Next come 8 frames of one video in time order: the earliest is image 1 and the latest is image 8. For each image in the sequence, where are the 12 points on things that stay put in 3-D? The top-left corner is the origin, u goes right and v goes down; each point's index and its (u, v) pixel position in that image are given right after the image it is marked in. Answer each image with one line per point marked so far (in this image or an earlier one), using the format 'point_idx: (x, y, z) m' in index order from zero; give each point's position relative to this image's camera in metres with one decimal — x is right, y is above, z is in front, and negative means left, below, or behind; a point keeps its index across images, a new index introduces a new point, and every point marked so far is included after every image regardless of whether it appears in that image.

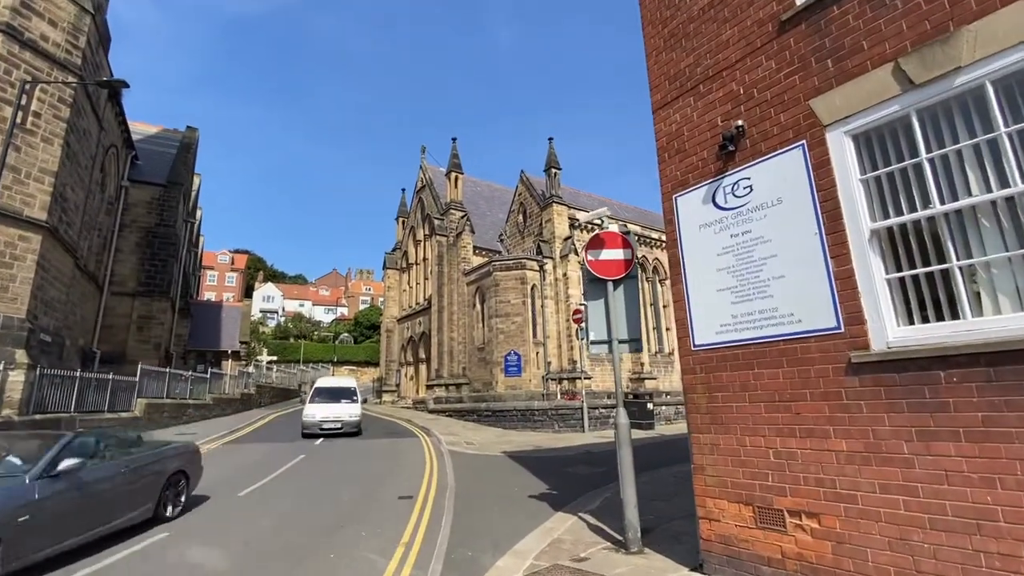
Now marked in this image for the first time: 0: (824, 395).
0: (+2.3, -0.8, +3.6) m
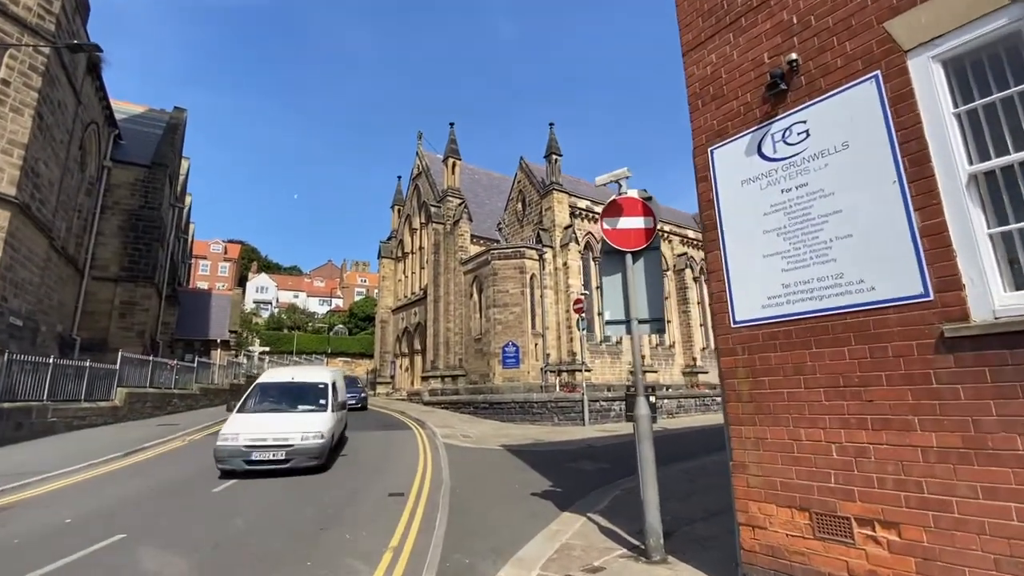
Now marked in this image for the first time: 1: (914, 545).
0: (+2.4, -0.5, +3.0) m
1: (+2.4, -1.5, +2.8) m
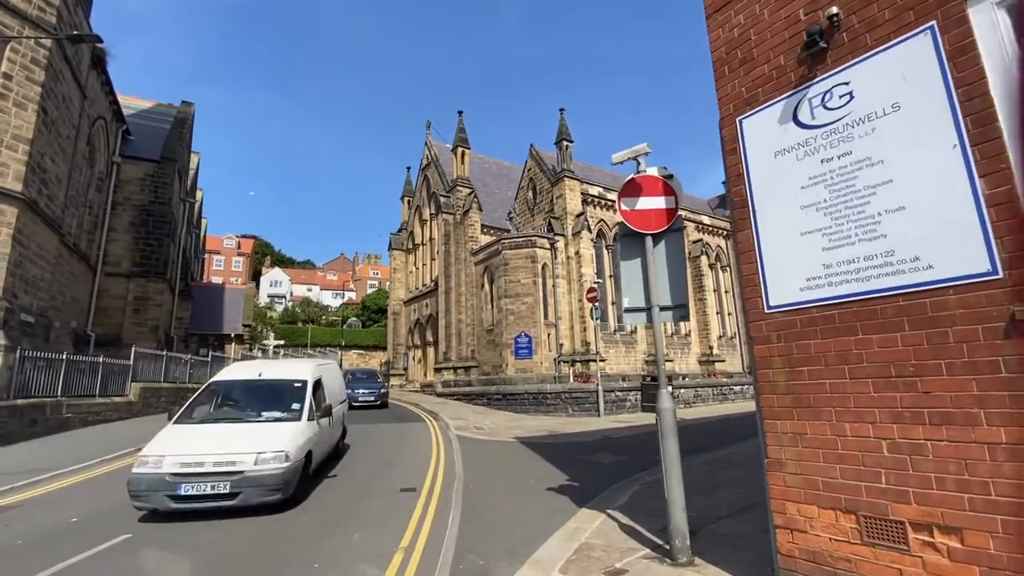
0: (+2.5, -0.4, +2.6) m
1: (+2.5, -1.4, +2.5) m
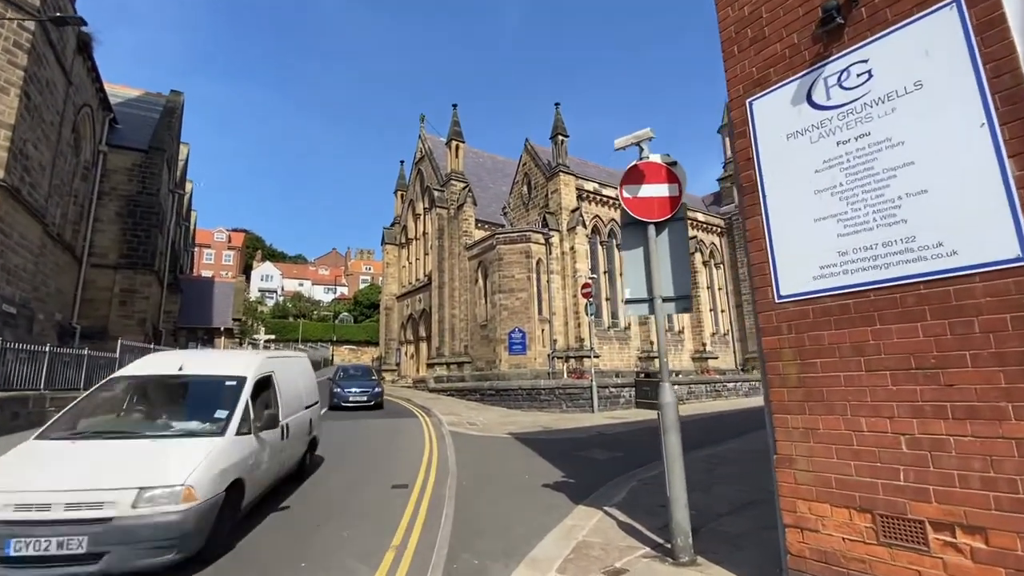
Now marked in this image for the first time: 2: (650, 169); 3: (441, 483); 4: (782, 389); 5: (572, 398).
0: (+2.5, -0.4, +2.5) m
1: (+2.4, -1.3, +2.4) m
2: (+1.3, +1.1, +4.7) m
3: (-1.1, -2.9, +7.2) m
4: (+1.8, -0.7, +3.3) m
5: (+2.1, -3.8, +16.9) m
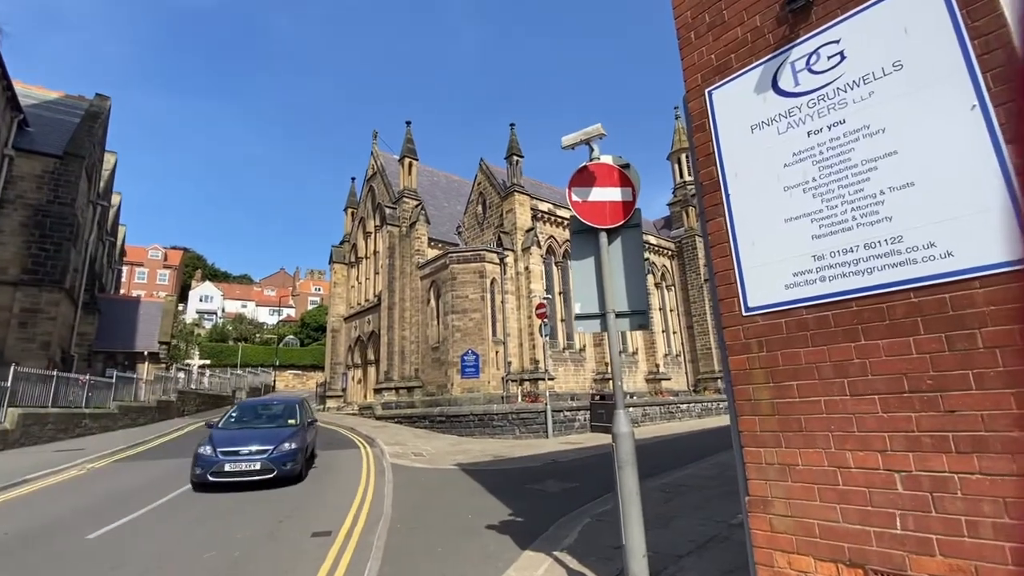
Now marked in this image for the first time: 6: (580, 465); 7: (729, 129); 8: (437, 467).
0: (+2.1, -0.4, +2.1) m
1: (+2.1, -1.3, +1.9) m
2: (+0.8, +1.0, +4.2) m
3: (-1.8, -3.1, +6.3) m
4: (+1.4, -0.7, +2.8) m
5: (+0.5, -4.5, +16.2) m
6: (+1.5, -3.8, +10.3) m
7: (+1.4, +1.0, +3.1) m
8: (-1.6, -3.9, +10.6) m
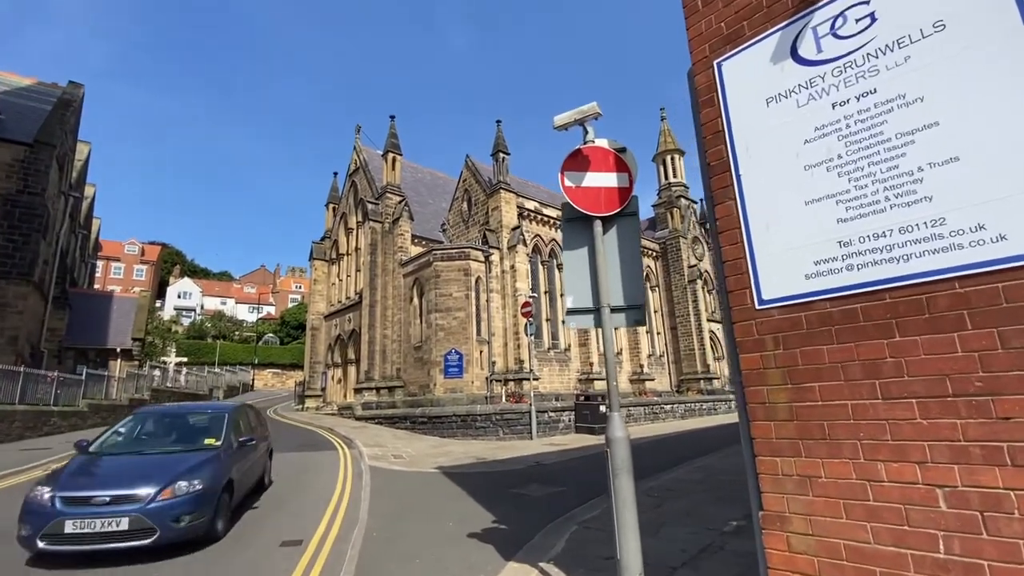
0: (+2.1, -0.3, +1.8) m
1: (+2.0, -1.3, +1.6) m
2: (+0.7, +1.1, +3.9) m
3: (-2.1, -3.0, +5.9) m
4: (+1.3, -0.7, +2.5) m
5: (-0.1, -4.5, +15.8) m
6: (+1.1, -3.7, +10.0) m
7: (+1.4, +1.1, +2.8) m
8: (-2.0, -3.8, +10.2) m
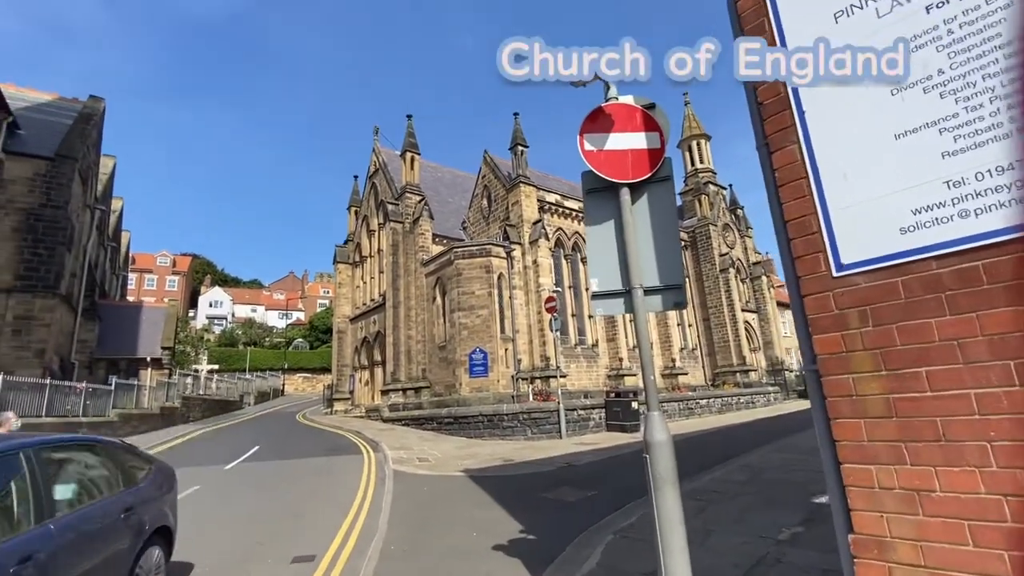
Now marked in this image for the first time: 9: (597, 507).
0: (+2.1, -0.2, +1.2) m
1: (+2.1, -1.1, +1.1) m
2: (+0.7, +1.2, +3.4) m
3: (-1.7, -3.0, +5.5) m
4: (+1.4, -0.5, +1.9) m
5: (+0.8, -4.3, +15.4) m
6: (+1.7, -3.5, +9.5) m
7: (+1.4, +1.3, +2.3) m
8: (-1.4, -3.7, +9.8) m
9: (+1.2, -3.1, +6.8) m
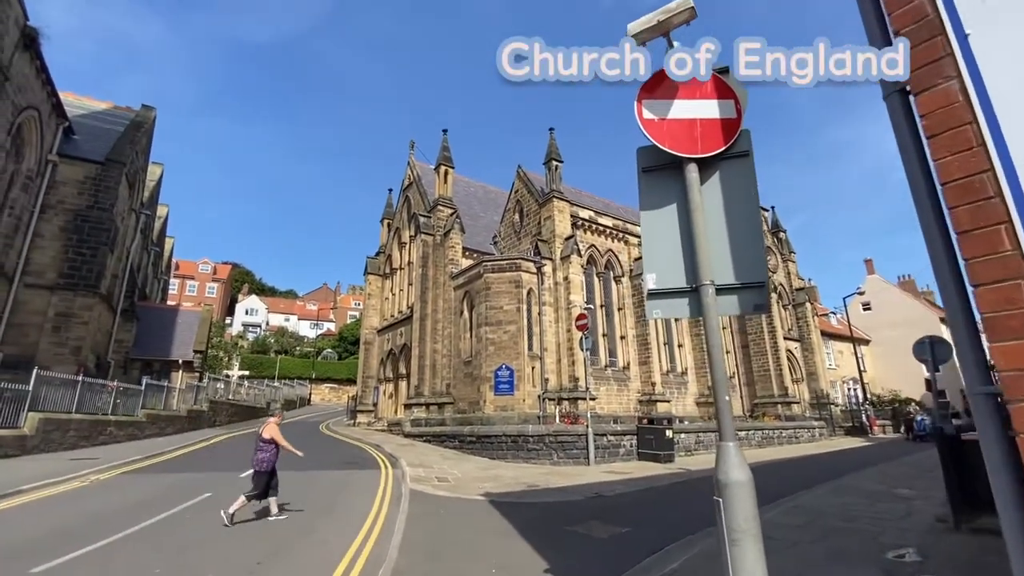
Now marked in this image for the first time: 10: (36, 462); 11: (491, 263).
0: (+2.2, -0.1, +0.5) m
1: (+2.1, -1.1, +0.3) m
2: (+1.0, +1.2, +2.8) m
3: (-1.5, -3.0, +5.0) m
4: (+1.5, -0.5, +1.3) m
5: (+1.6, -4.8, +14.5) m
6: (+2.1, -3.8, +8.7) m
7: (+1.6, +1.3, +1.7) m
8: (-1.0, -3.9, +9.1) m
9: (+1.5, -3.2, +6.0) m
10: (-11.1, -4.1, +11.1) m
11: (-0.9, +1.1, +20.0) m
